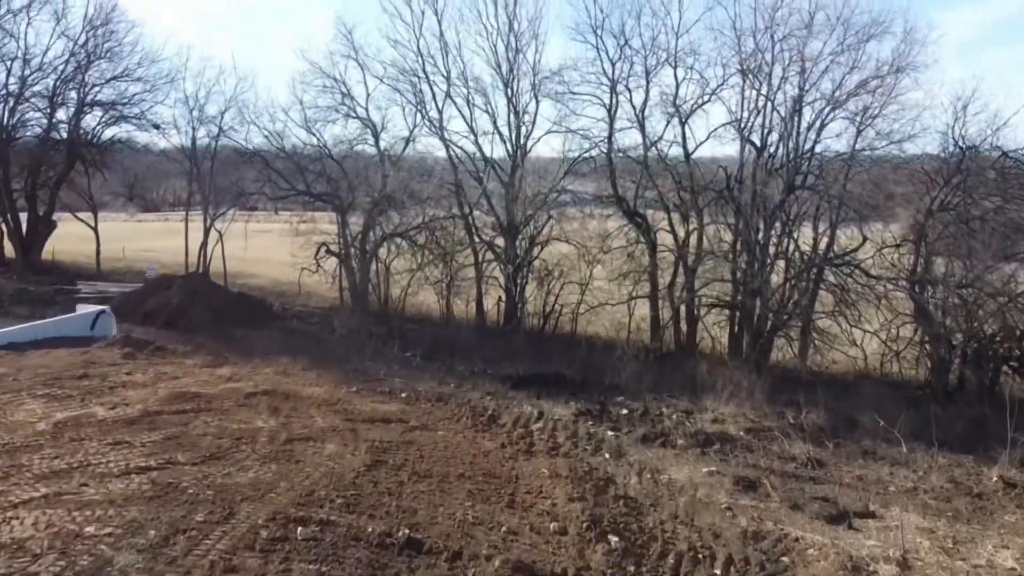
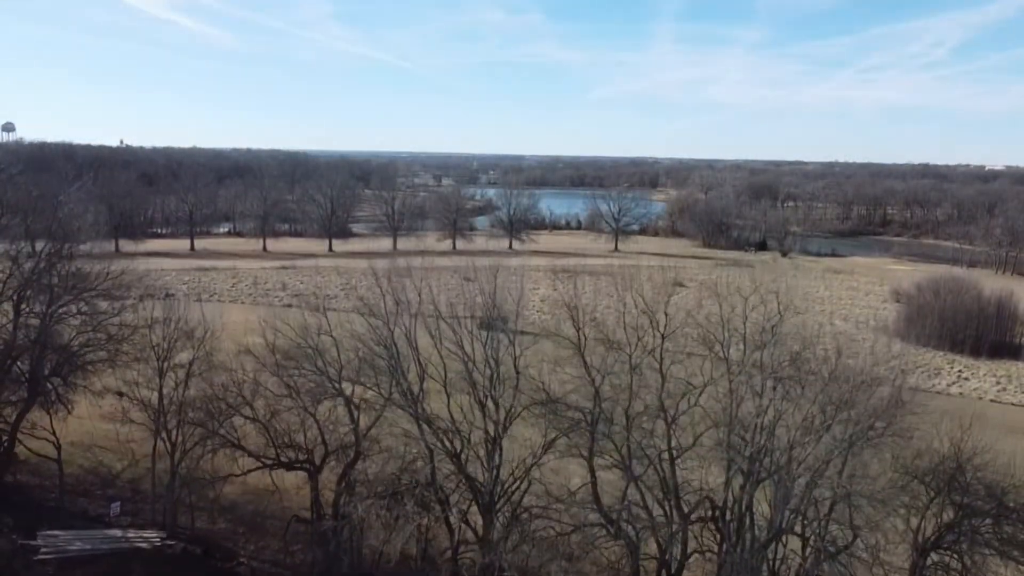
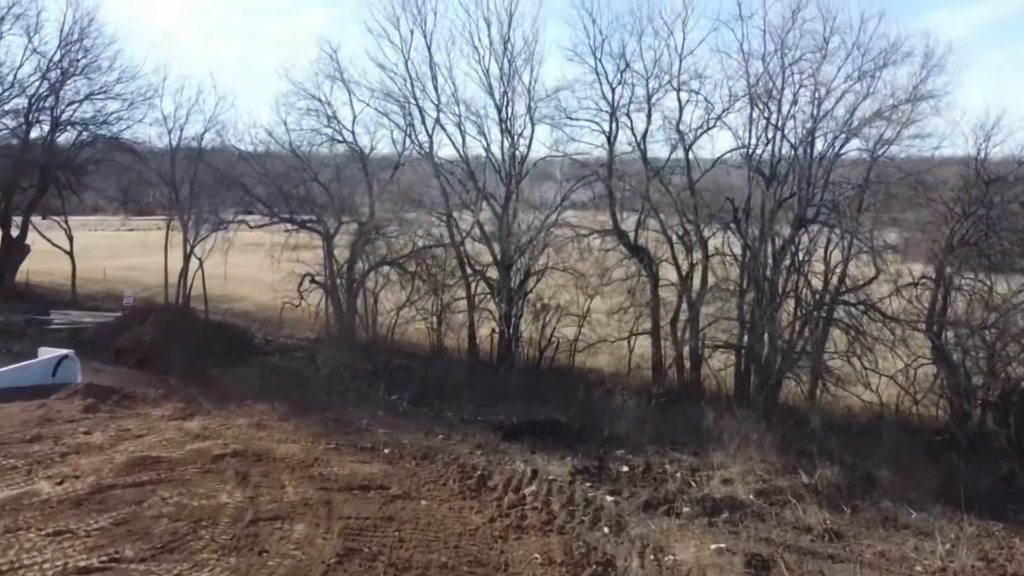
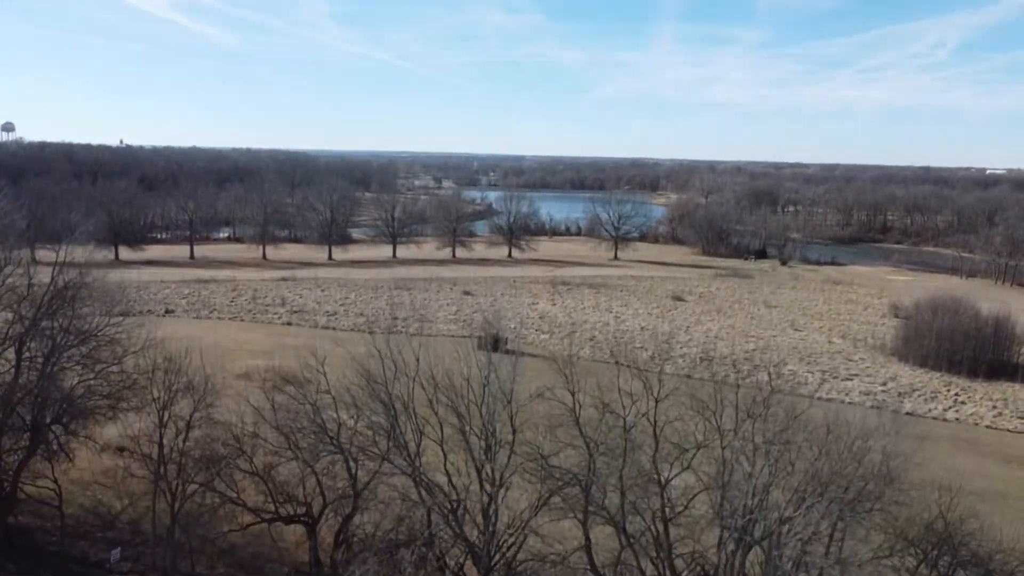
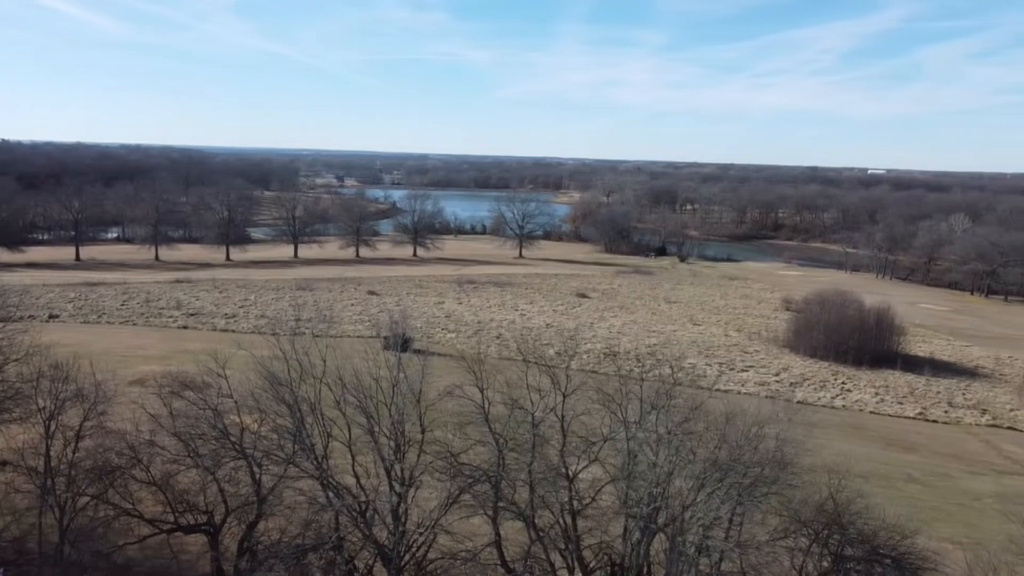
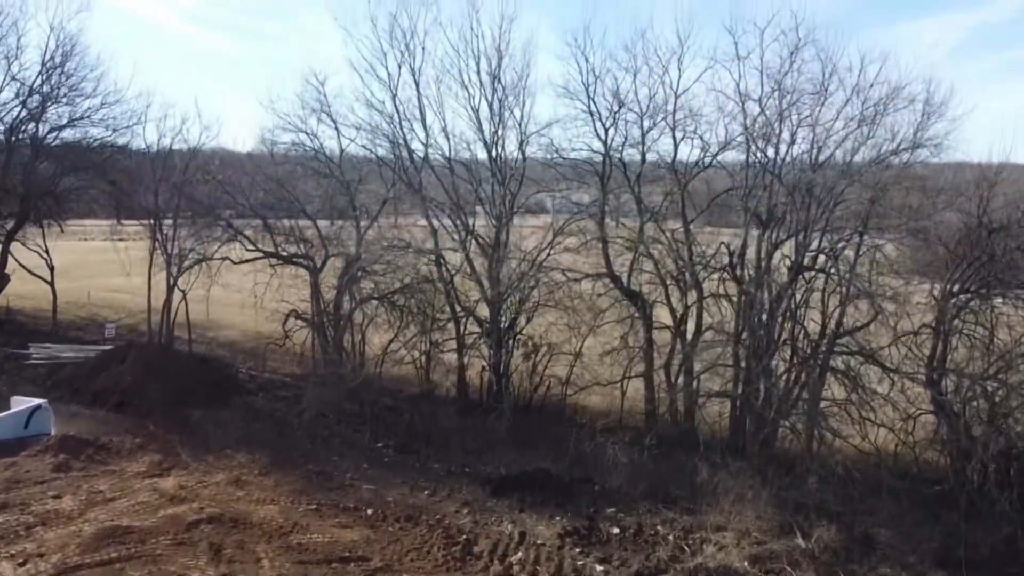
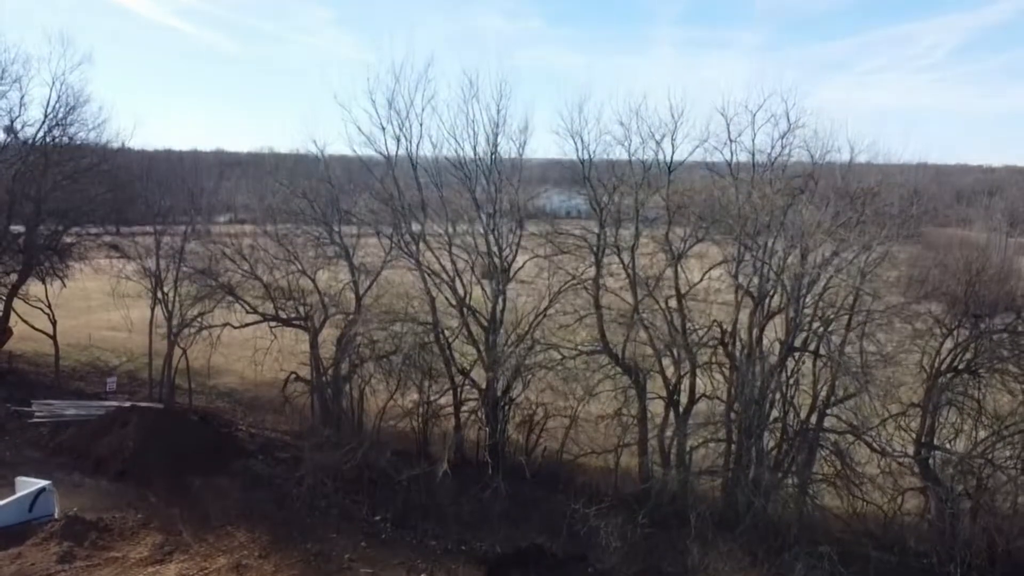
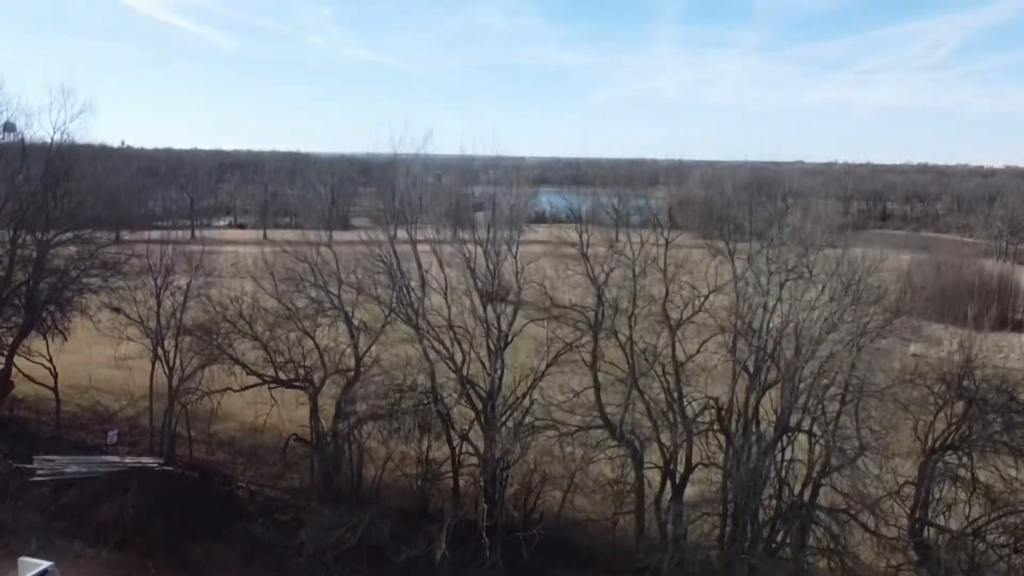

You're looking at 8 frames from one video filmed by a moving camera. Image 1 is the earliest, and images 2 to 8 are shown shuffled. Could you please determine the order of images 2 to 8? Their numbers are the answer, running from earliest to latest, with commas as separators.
3, 6, 7, 8, 2, 4, 5
